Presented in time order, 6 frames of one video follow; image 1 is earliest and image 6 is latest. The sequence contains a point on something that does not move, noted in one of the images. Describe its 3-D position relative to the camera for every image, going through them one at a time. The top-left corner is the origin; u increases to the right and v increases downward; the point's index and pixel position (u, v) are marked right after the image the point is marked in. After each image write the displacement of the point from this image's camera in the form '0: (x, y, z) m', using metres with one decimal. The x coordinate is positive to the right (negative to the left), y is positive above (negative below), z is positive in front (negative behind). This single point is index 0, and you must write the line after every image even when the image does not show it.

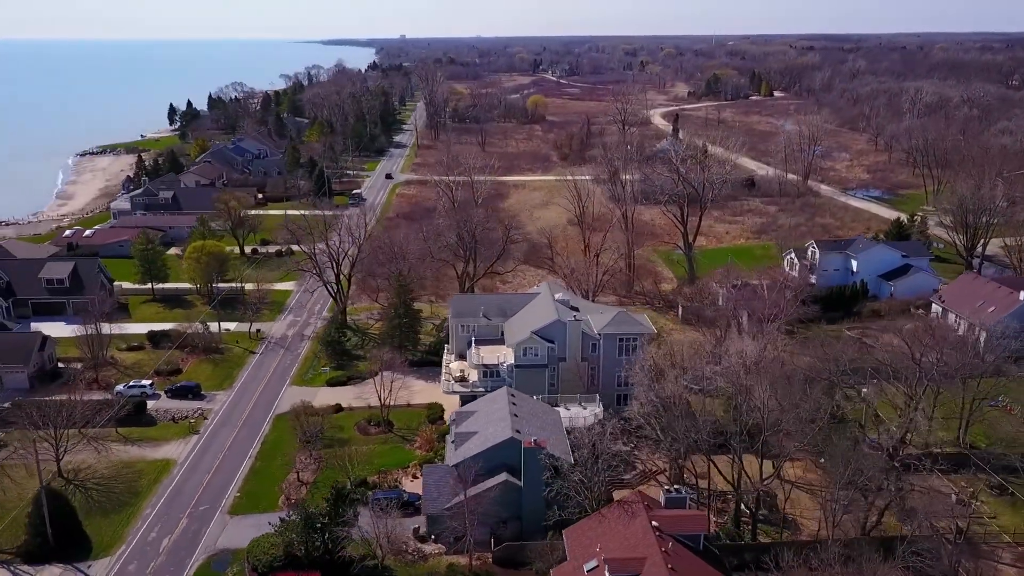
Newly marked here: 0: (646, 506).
0: (+3.1, -5.3, +19.4) m
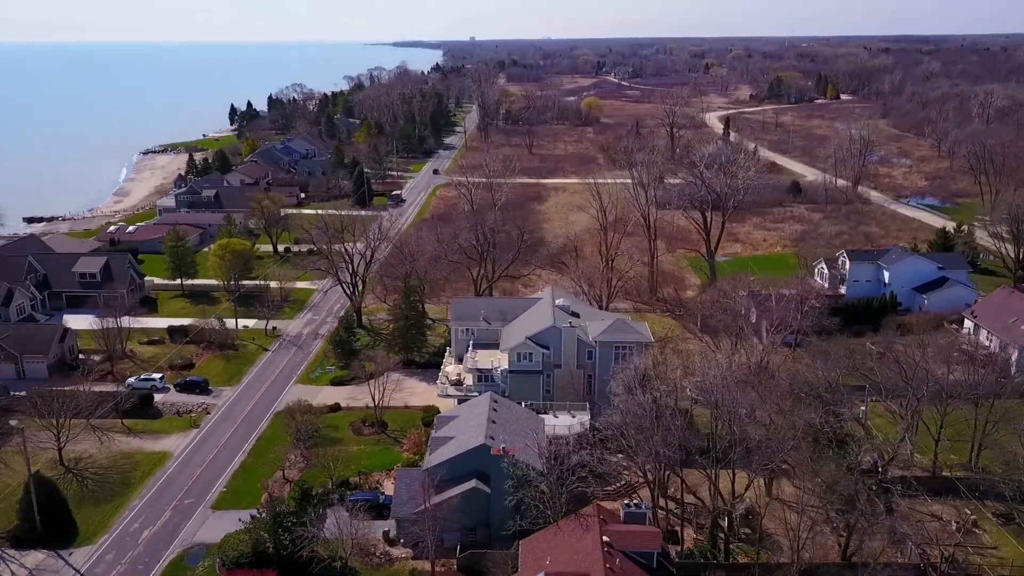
0: (+2.0, -5.5, +18.9) m
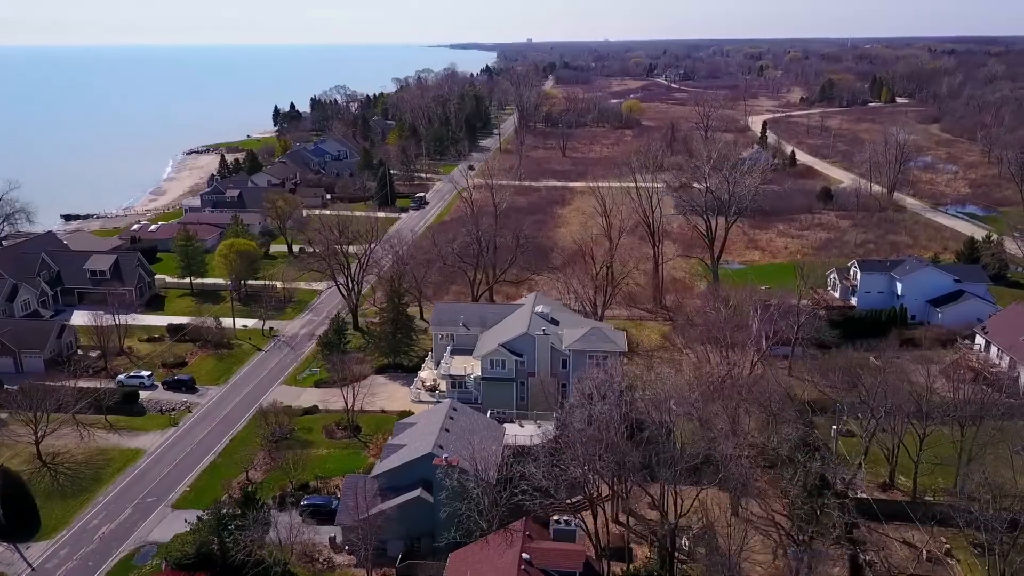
0: (+0.3, -5.7, +18.5) m
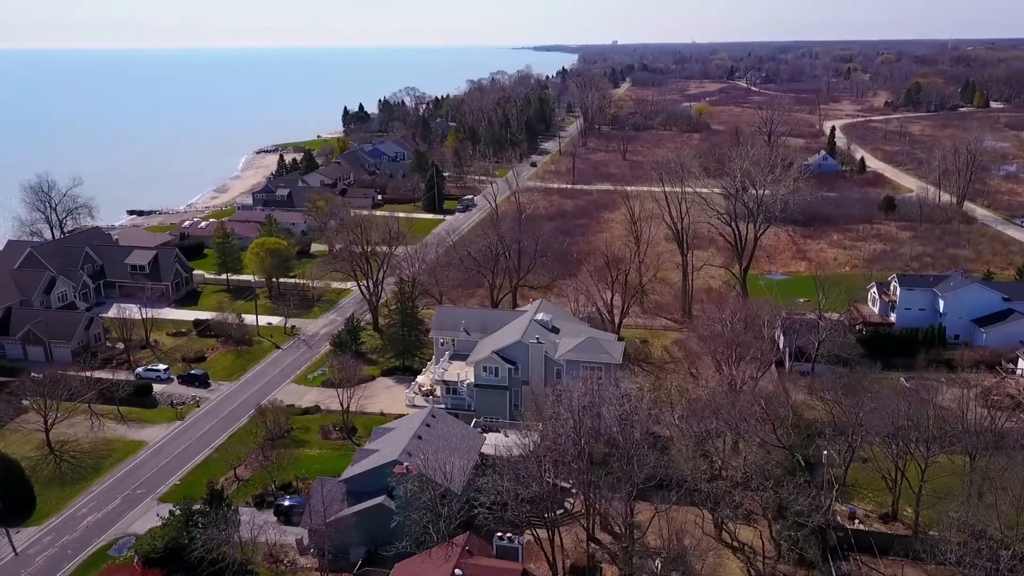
0: (-1.1, -5.9, +18.0) m
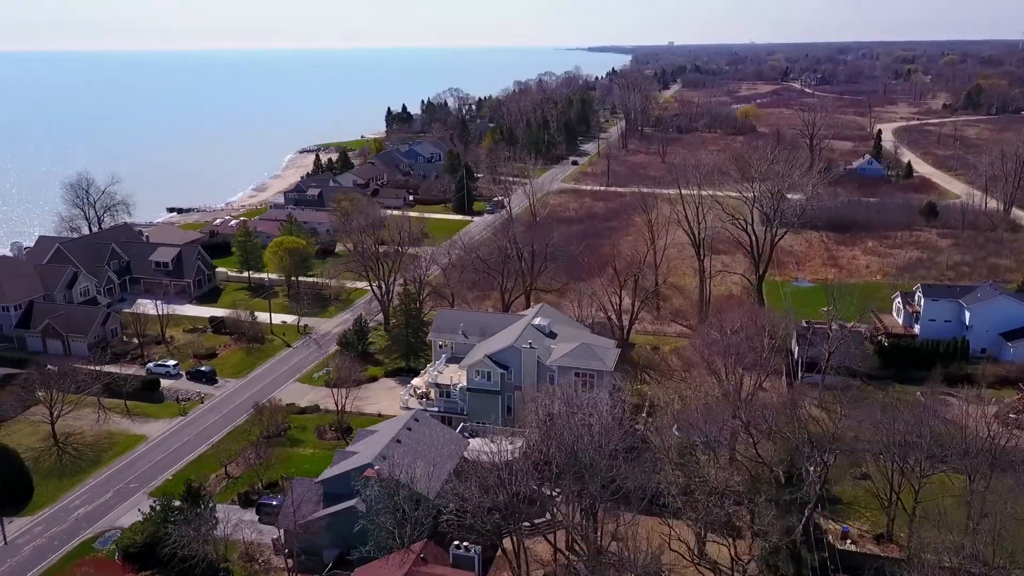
0: (-2.1, -6.0, +17.8) m
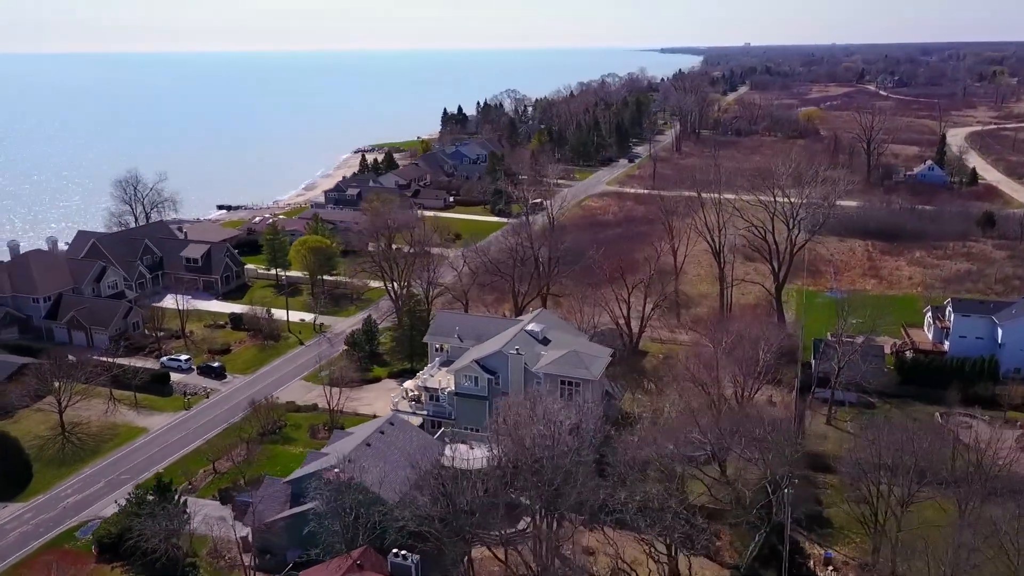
0: (-3.4, -6.1, +17.6) m
